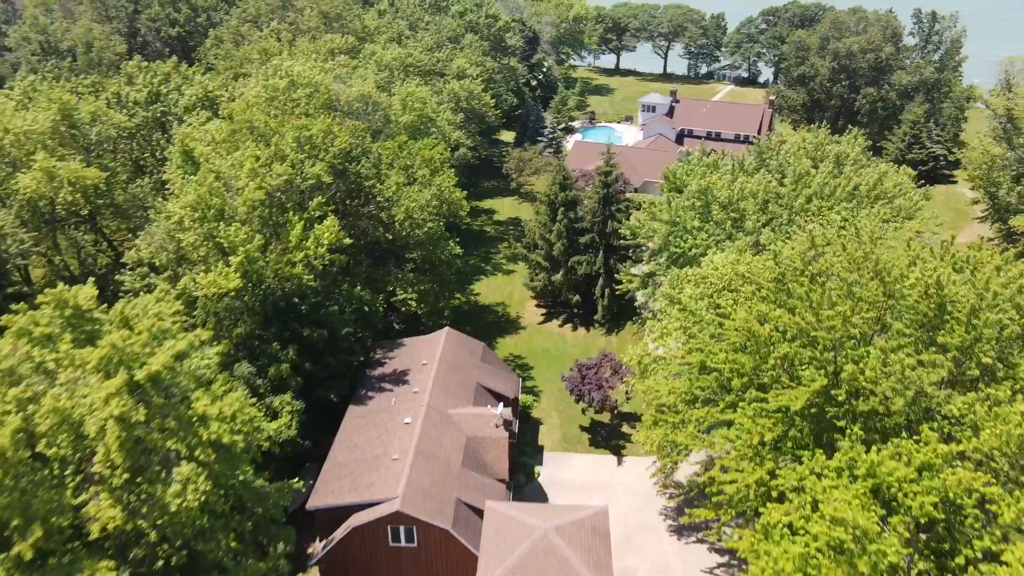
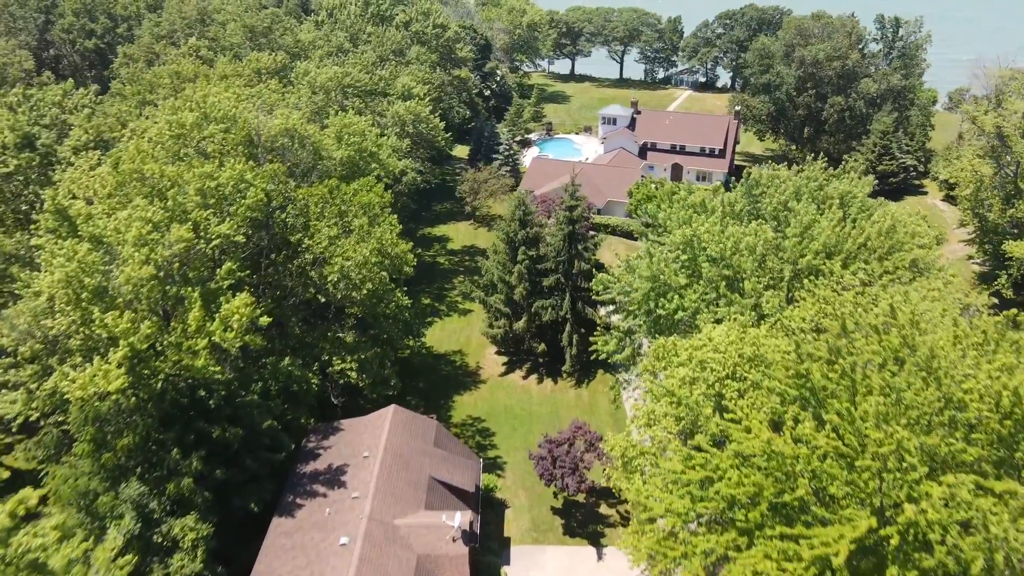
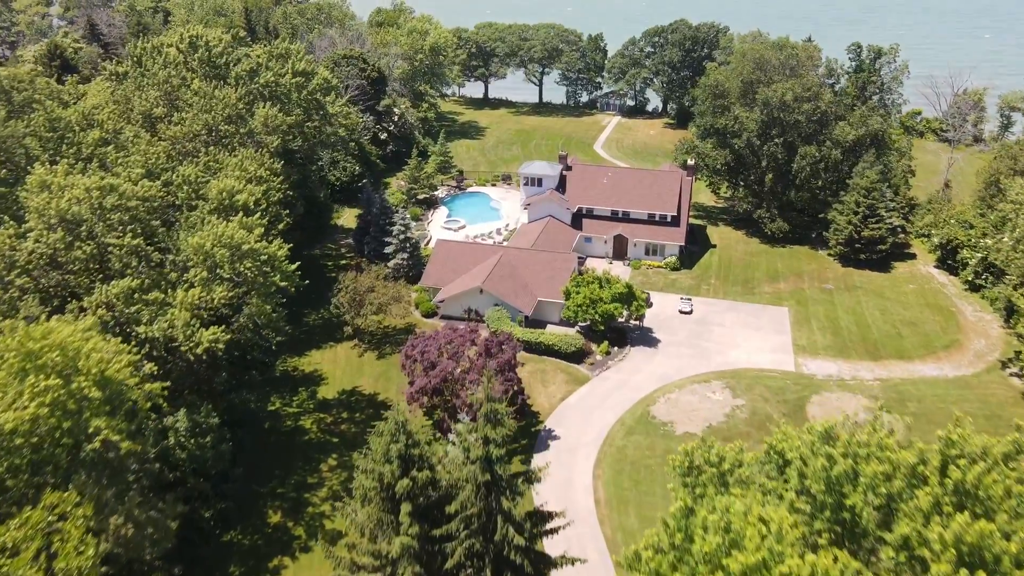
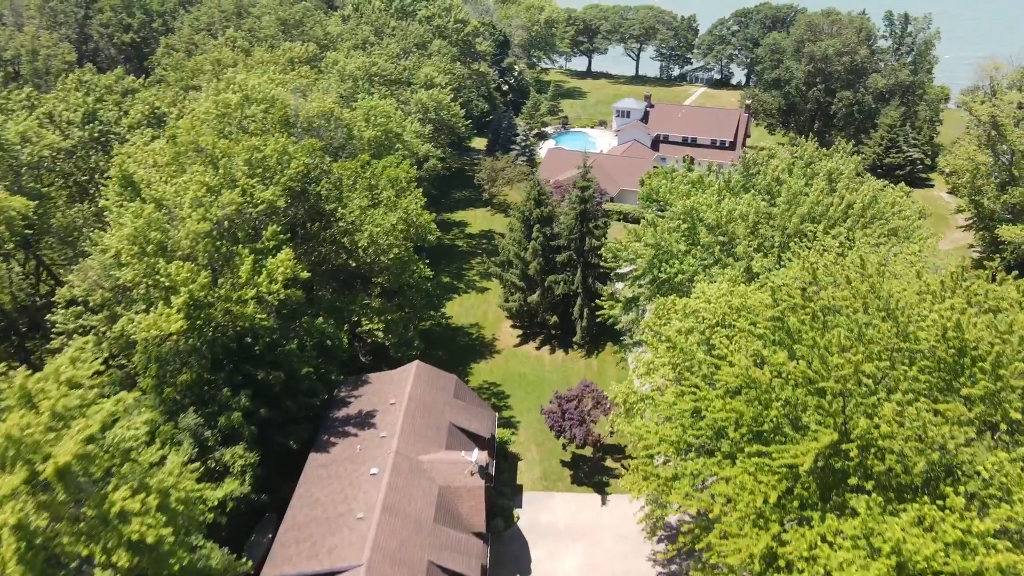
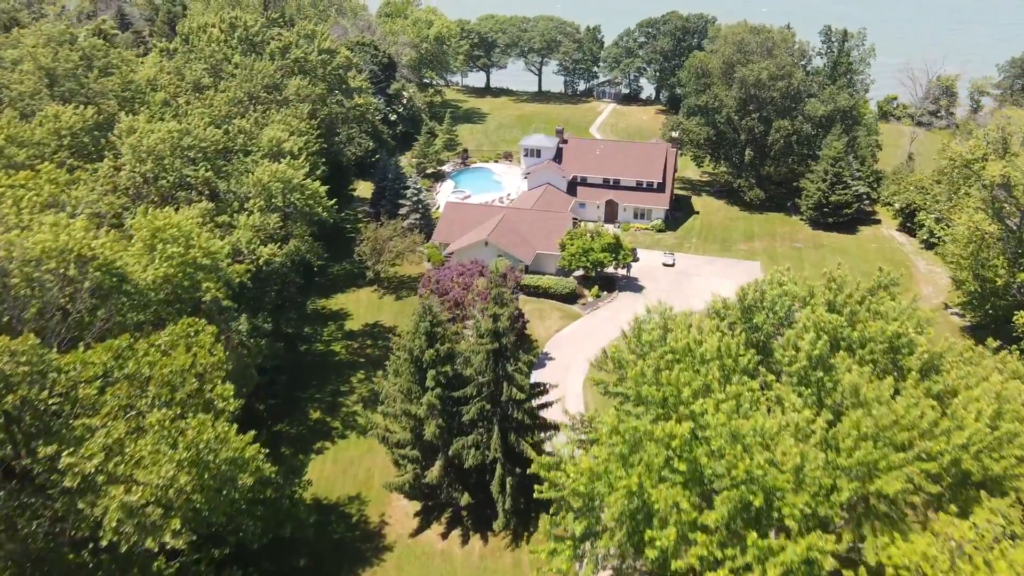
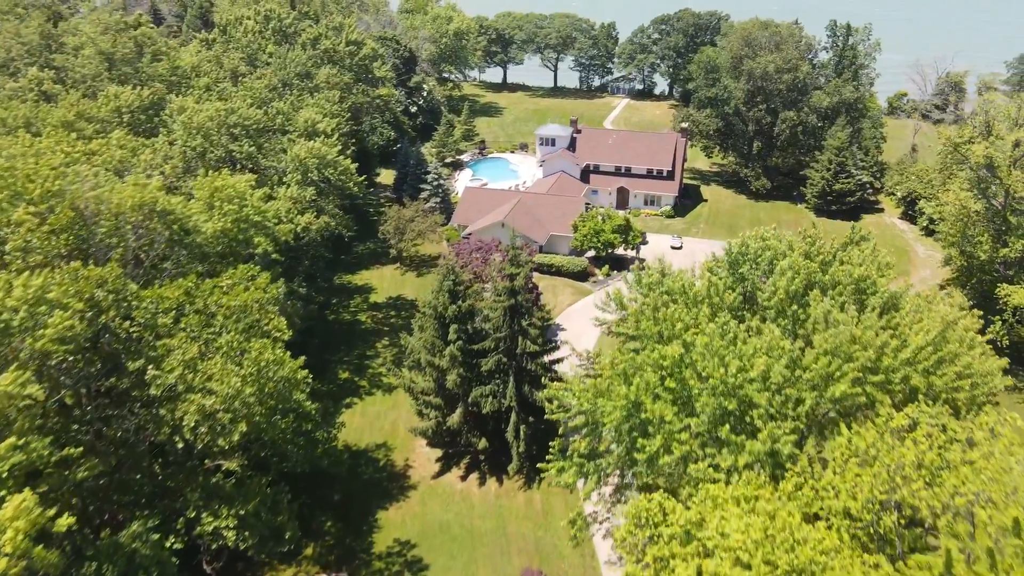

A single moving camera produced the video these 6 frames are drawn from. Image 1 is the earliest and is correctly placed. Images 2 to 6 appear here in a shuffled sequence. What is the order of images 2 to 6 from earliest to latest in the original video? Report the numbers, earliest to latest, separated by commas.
4, 2, 6, 5, 3
